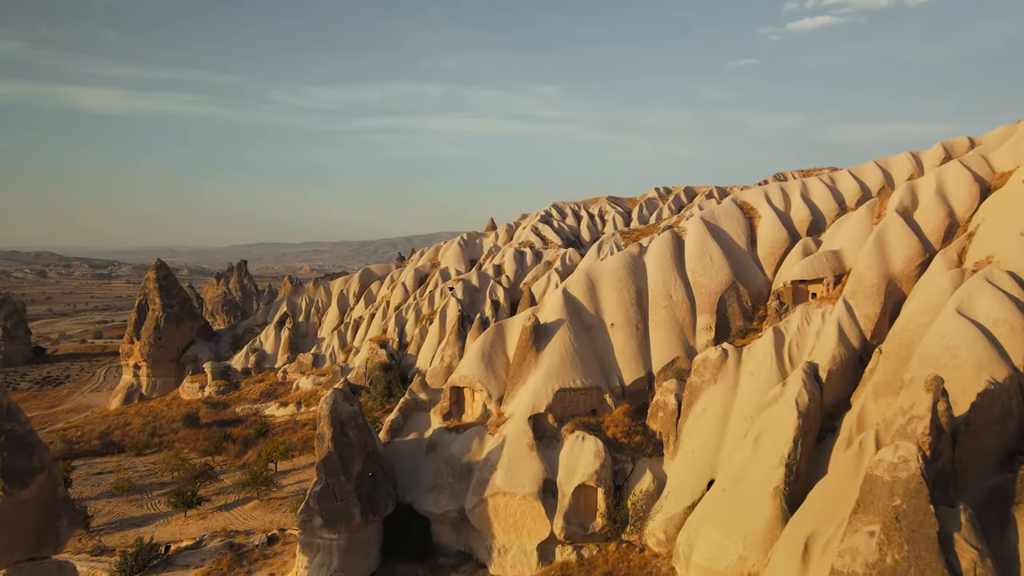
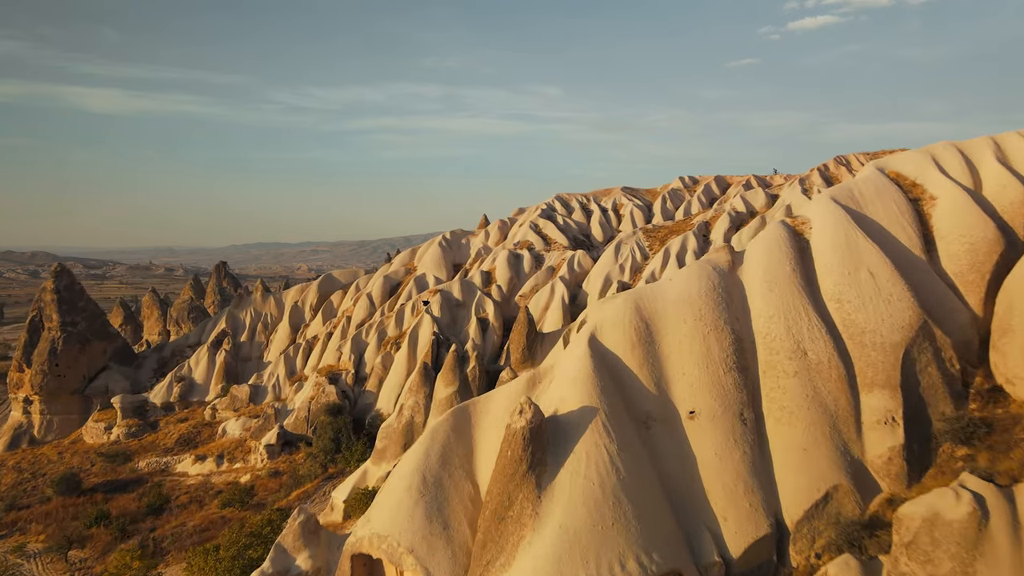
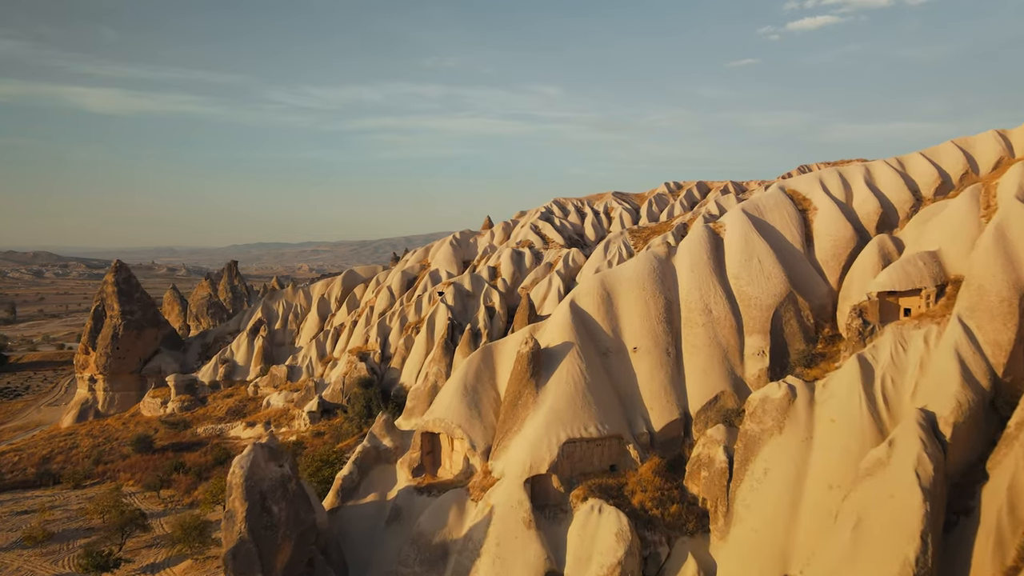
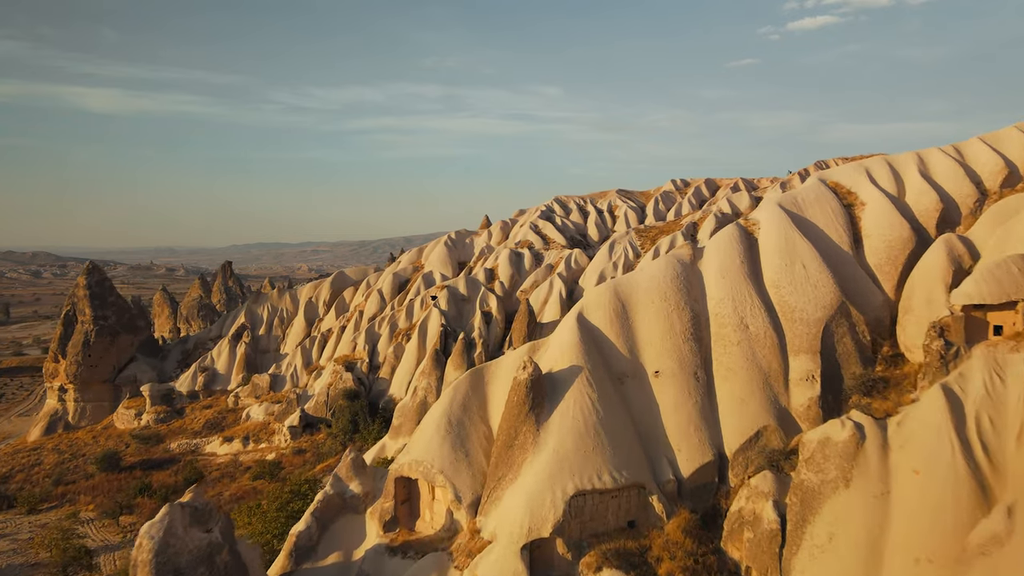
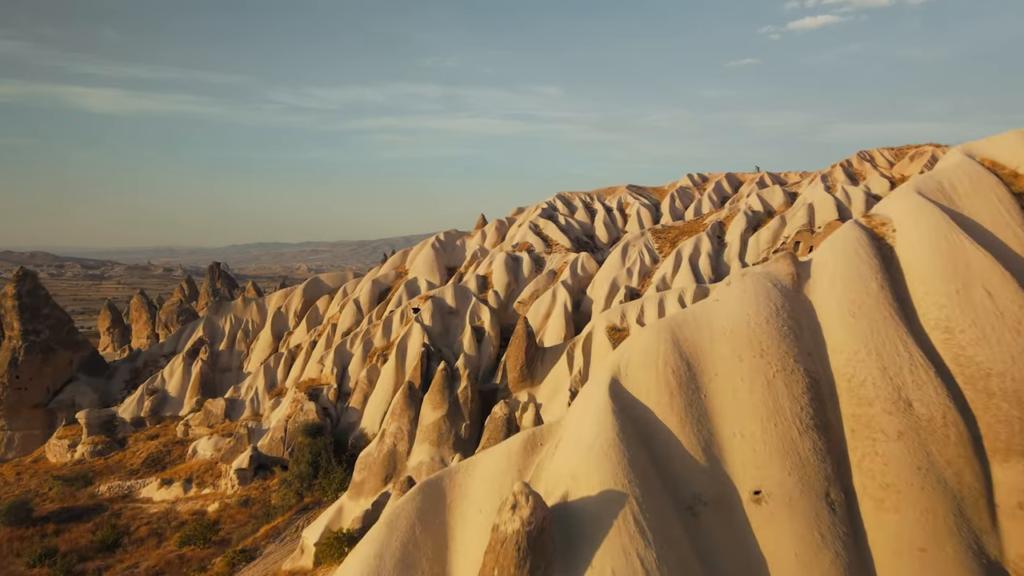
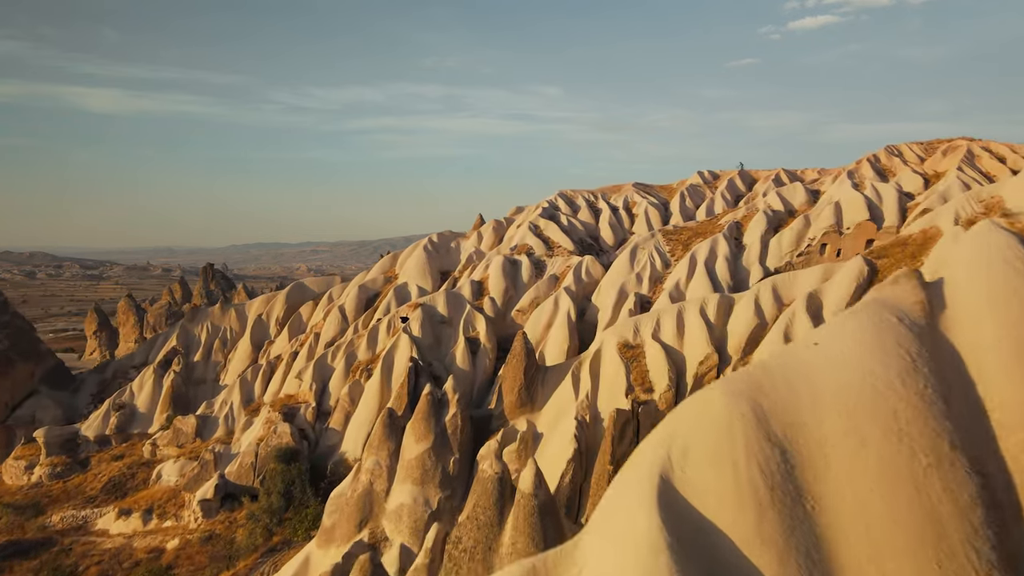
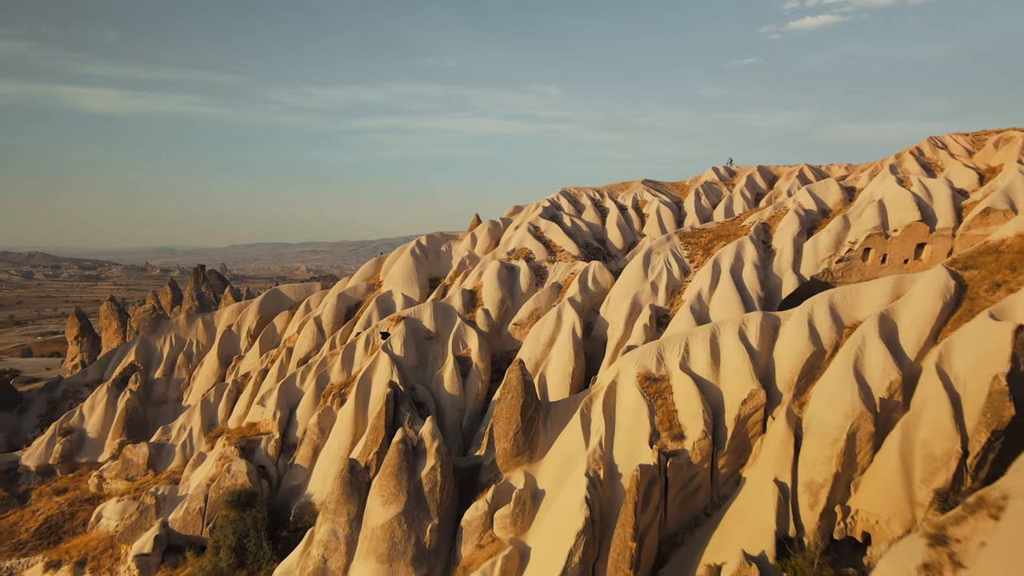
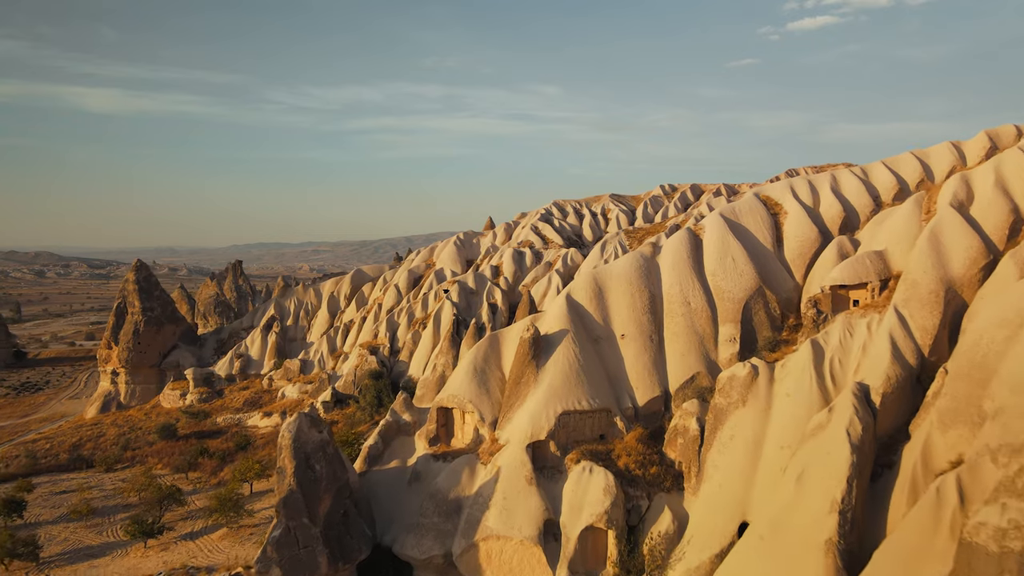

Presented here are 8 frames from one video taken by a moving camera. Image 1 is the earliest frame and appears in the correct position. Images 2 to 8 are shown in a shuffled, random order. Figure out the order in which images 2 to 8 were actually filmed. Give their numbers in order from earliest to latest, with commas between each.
8, 3, 4, 2, 5, 6, 7
